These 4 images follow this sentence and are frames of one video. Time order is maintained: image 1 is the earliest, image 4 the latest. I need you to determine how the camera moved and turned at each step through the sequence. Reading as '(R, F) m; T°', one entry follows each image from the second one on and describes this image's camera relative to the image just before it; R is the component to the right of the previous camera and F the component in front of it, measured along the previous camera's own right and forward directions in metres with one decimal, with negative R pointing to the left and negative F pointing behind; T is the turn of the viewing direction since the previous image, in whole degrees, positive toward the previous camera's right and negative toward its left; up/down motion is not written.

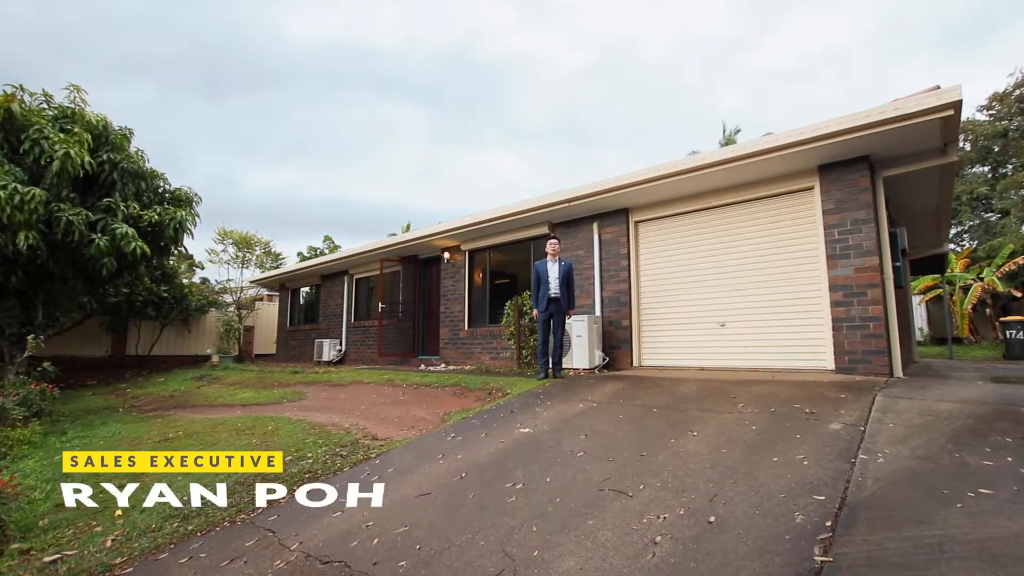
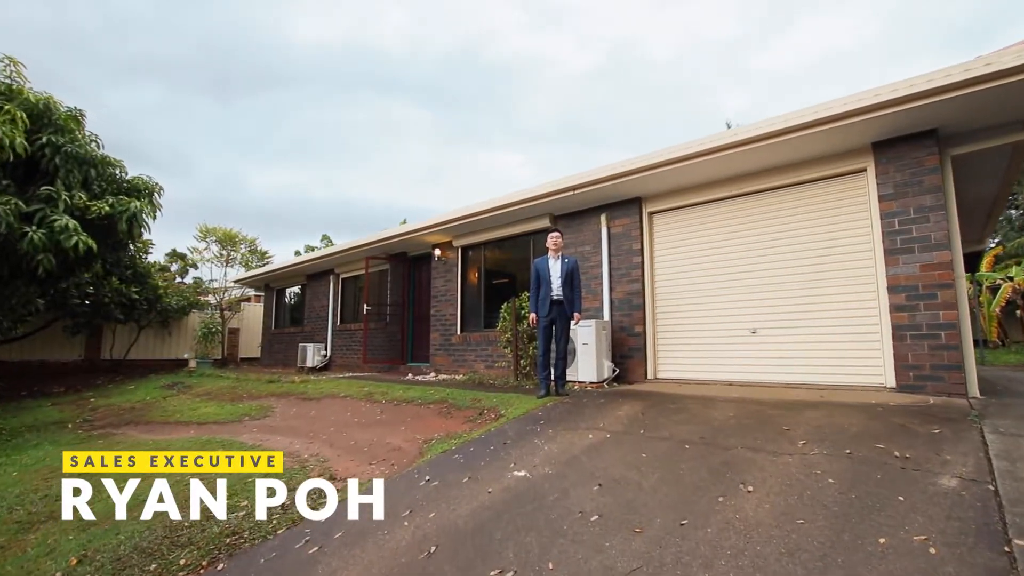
(+0.1, +0.8) m; 0°
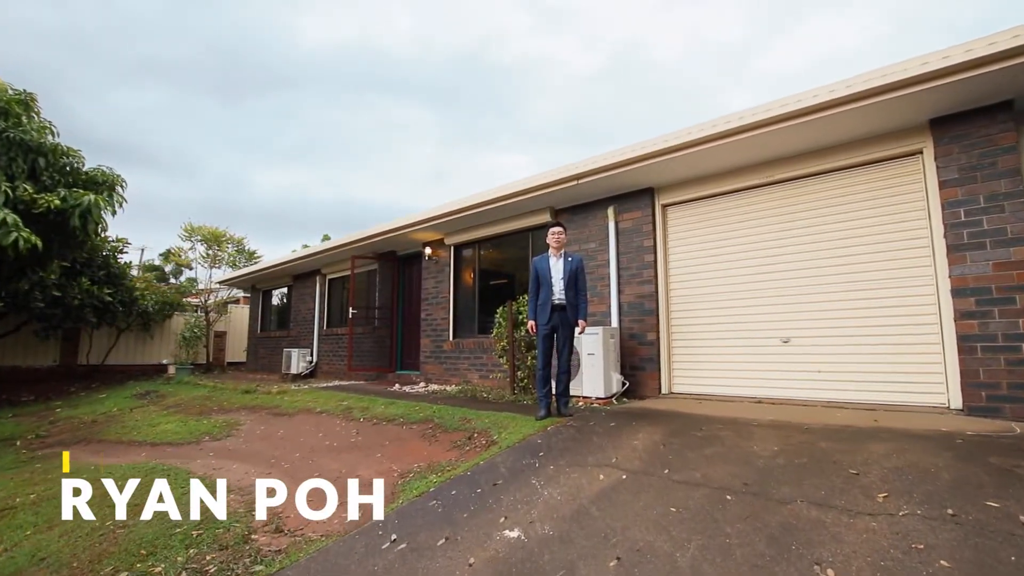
(0.0, +0.7) m; 0°
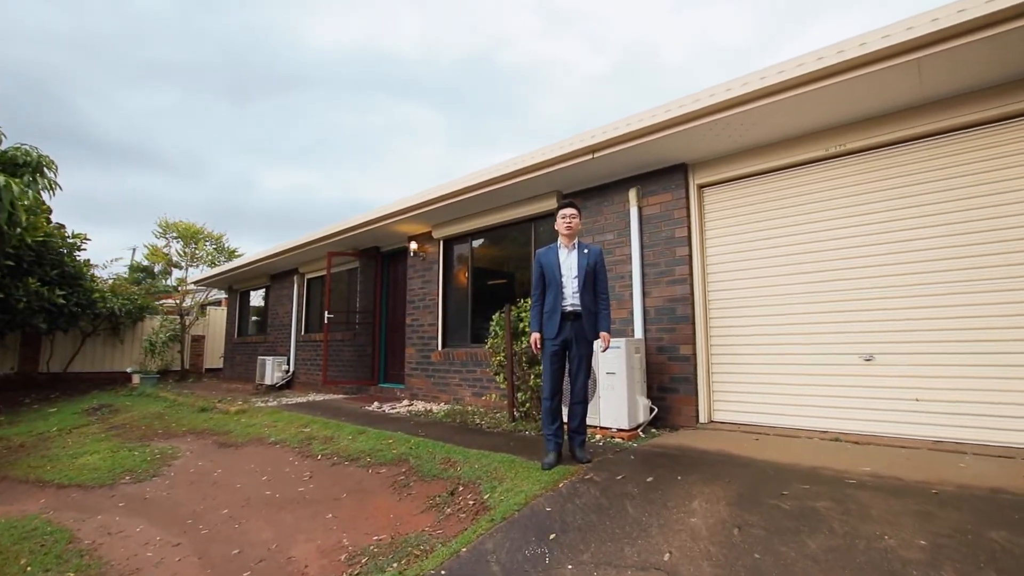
(0.0, +1.0) m; 0°
